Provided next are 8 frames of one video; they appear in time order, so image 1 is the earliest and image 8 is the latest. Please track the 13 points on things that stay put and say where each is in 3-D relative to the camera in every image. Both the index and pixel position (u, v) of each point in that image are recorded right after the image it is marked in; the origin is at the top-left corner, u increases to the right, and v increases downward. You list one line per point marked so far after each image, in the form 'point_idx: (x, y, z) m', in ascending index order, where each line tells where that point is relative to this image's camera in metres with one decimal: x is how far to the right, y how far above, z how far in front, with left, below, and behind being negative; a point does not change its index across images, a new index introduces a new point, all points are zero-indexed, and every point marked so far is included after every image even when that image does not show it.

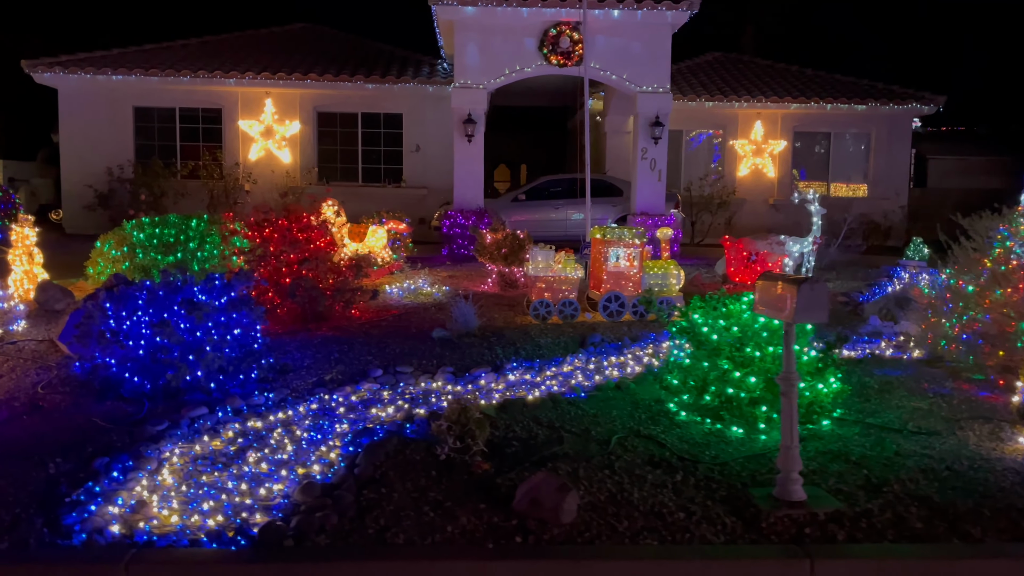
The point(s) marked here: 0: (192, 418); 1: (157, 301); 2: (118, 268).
0: (-2.1, -0.9, +5.4) m
1: (-2.6, -0.1, +5.8) m
2: (-4.7, +0.2, +9.6) m
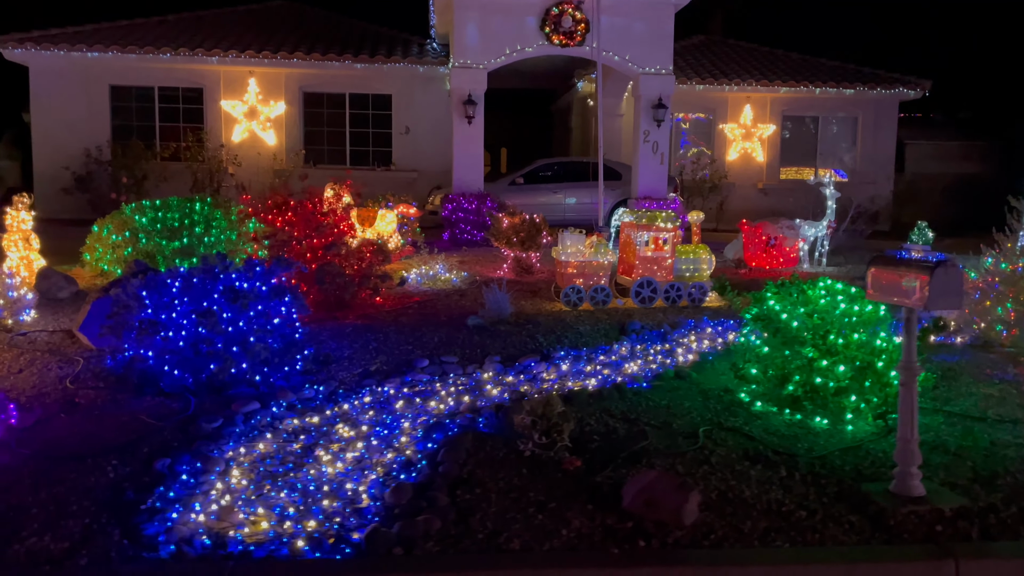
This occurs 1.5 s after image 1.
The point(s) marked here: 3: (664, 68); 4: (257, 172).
0: (-1.6, -0.8, +5.0) m
1: (-2.2, 0.0, +5.5) m
2: (-4.4, +0.4, +9.2) m
3: (+2.6, +3.8, +14.1) m
4: (-5.3, +2.4, +16.8) m
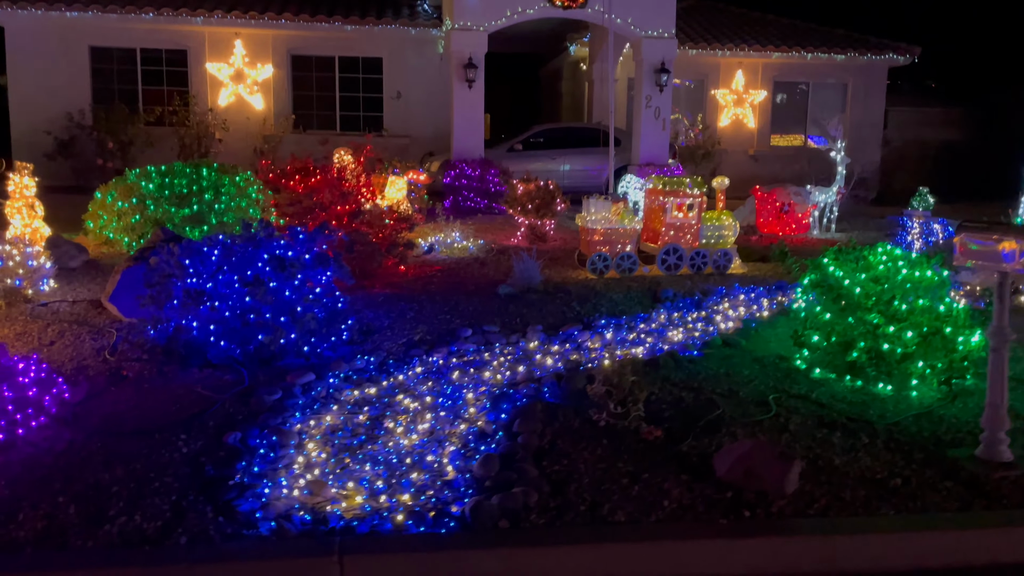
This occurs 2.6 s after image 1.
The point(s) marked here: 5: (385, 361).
0: (-1.2, -0.6, +4.9) m
1: (-1.8, +0.2, +5.3) m
2: (-4.2, +0.7, +8.9) m
3: (+2.7, +4.4, +13.9) m
4: (-5.4, +3.0, +16.3) m
5: (-0.9, -0.5, +5.4) m
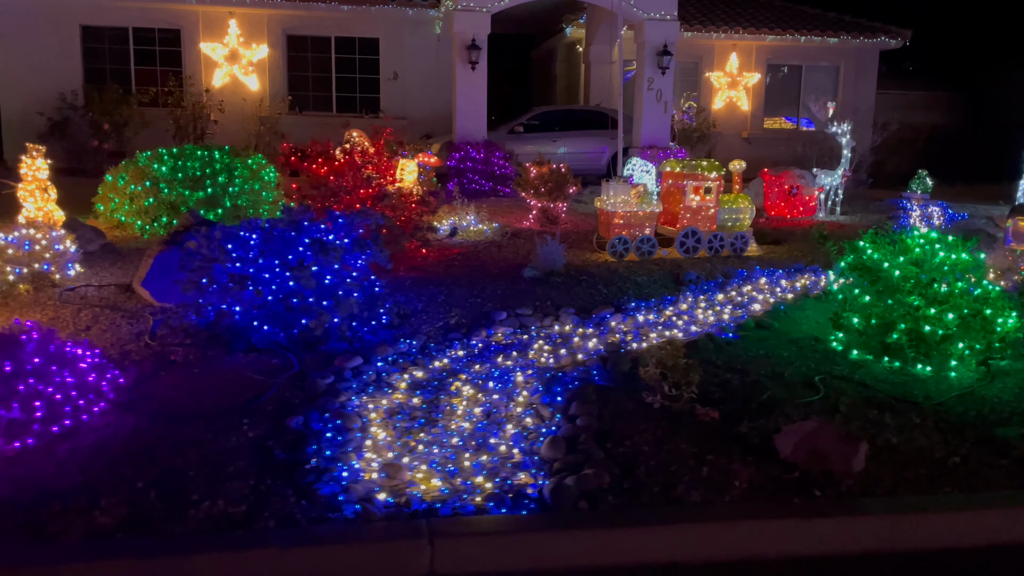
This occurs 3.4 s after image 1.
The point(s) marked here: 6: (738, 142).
0: (-1.0, -0.5, +4.9) m
1: (-1.5, +0.3, +5.2) m
2: (-4.0, +0.9, +8.8) m
3: (+2.7, +4.7, +13.9) m
4: (-5.4, +3.4, +16.2) m
5: (-0.6, -0.4, +5.5) m
6: (+5.2, +3.4, +19.0) m
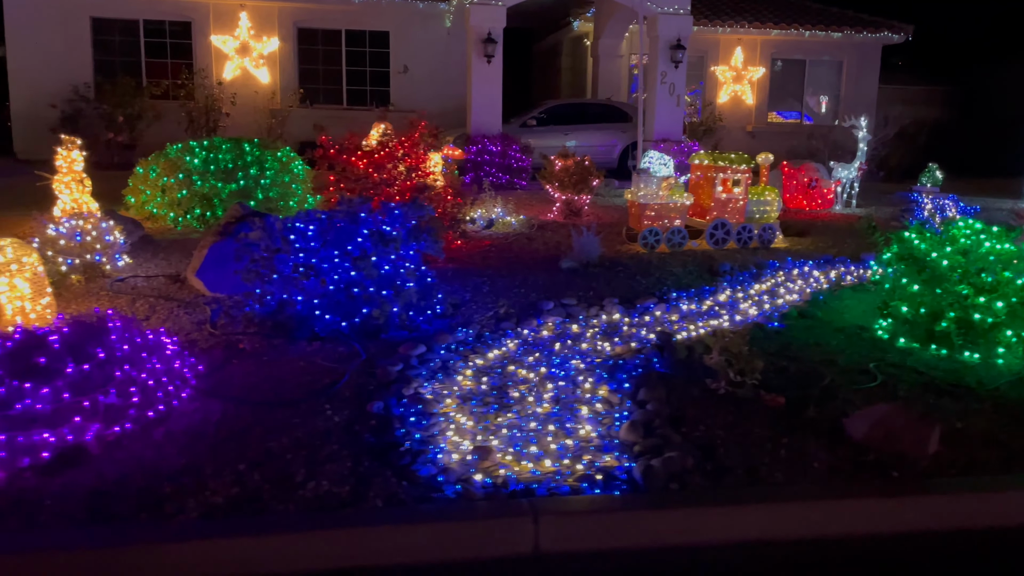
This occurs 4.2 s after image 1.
0: (-0.6, -0.4, +5.0) m
1: (-1.1, +0.4, +5.3) m
2: (-3.7, +1.0, +8.8) m
3: (+3.0, +4.8, +14.0) m
4: (-5.1, +3.5, +16.2) m
5: (-0.2, -0.3, +5.6) m
6: (+5.4, +3.6, +19.1) m
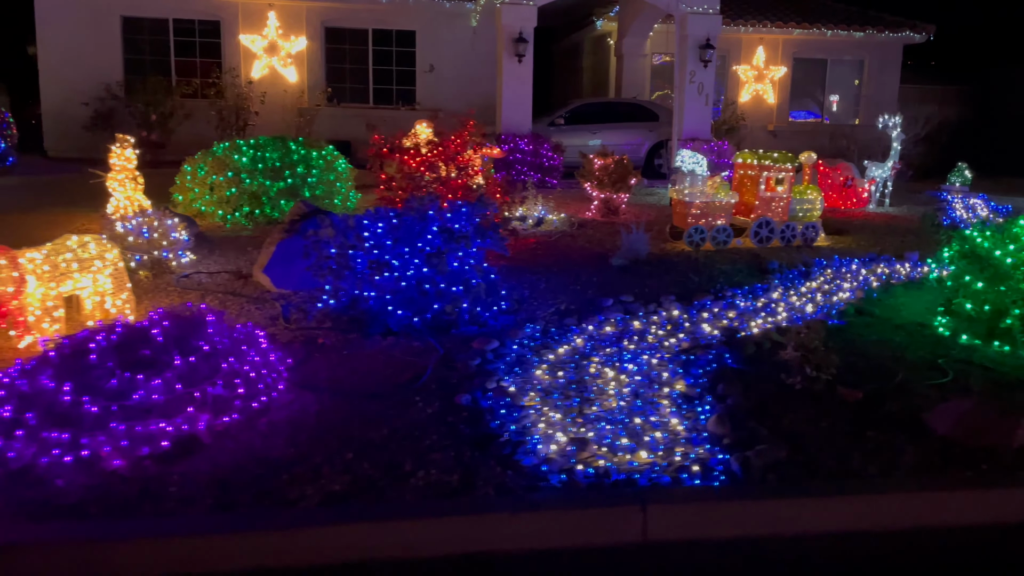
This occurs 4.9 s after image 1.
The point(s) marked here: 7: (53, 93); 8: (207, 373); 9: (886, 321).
0: (-0.1, -0.4, +5.1) m
1: (-0.7, +0.4, +5.4) m
2: (-3.2, +1.0, +8.9) m
3: (+3.5, +4.9, +14.1) m
4: (-4.6, +3.6, +16.3) m
5: (+0.3, -0.3, +5.7) m
6: (+6.0, +3.6, +19.2) m
7: (-8.7, +3.7, +15.4) m
8: (-1.4, -0.4, +3.9) m
9: (+2.7, -0.2, +5.9) m
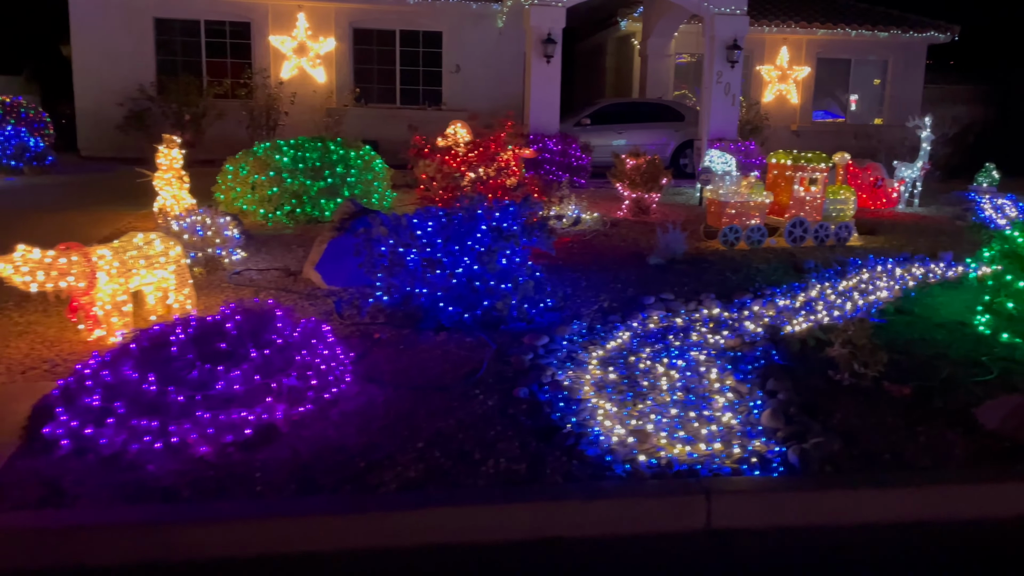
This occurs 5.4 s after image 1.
0: (+0.2, -0.4, +5.2) m
1: (-0.3, +0.4, +5.6) m
2: (-2.8, +1.0, +9.1) m
3: (+4.0, +4.9, +14.2) m
4: (-4.1, +3.6, +16.5) m
5: (+0.6, -0.3, +5.8) m
6: (+6.6, +3.6, +19.2) m
7: (-8.2, +3.8, +15.7) m
8: (-1.1, -0.4, +4.0) m
9: (+3.1, -0.2, +6.0) m
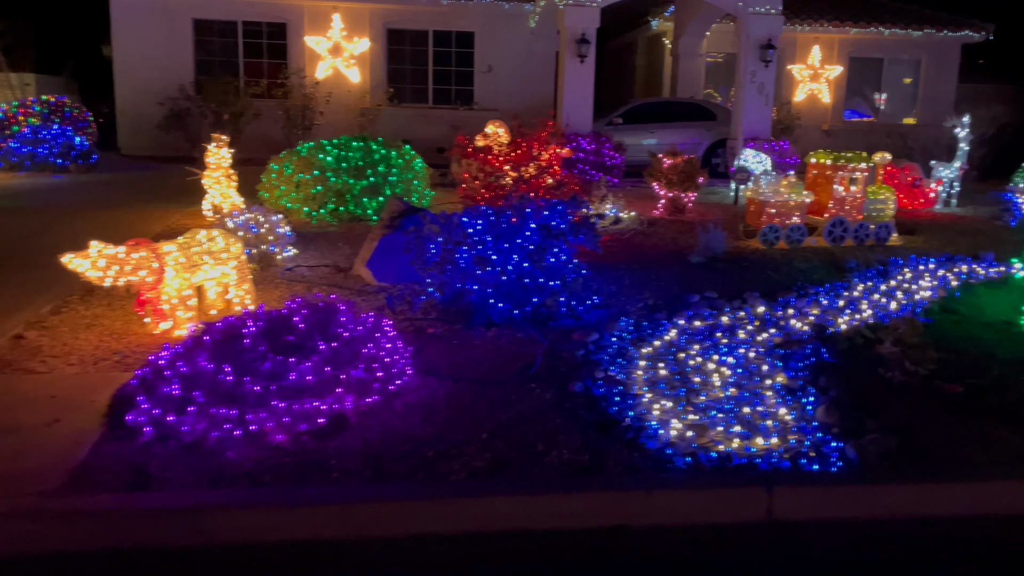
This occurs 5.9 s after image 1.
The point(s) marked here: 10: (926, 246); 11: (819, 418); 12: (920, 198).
0: (+0.5, -0.4, +5.3) m
1: (0.0, +0.4, +5.7) m
2: (-2.3, +1.1, +9.3) m
3: (+4.6, +4.9, +14.2) m
4: (-3.4, +3.7, +16.7) m
5: (+0.9, -0.3, +5.9) m
6: (+7.3, +3.6, +19.1) m
7: (-7.5, +3.8, +16.0) m
8: (-0.8, -0.4, +4.2) m
9: (+3.4, -0.2, +6.1) m
10: (+4.6, +0.5, +8.9) m
11: (+1.6, -0.7, +4.3) m
12: (+5.5, +1.2, +11.0) m
